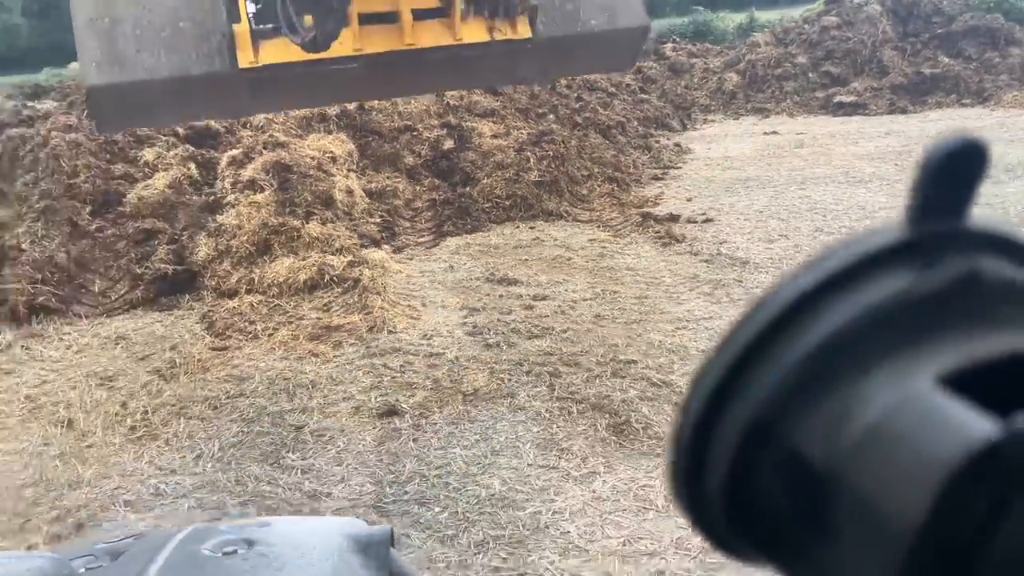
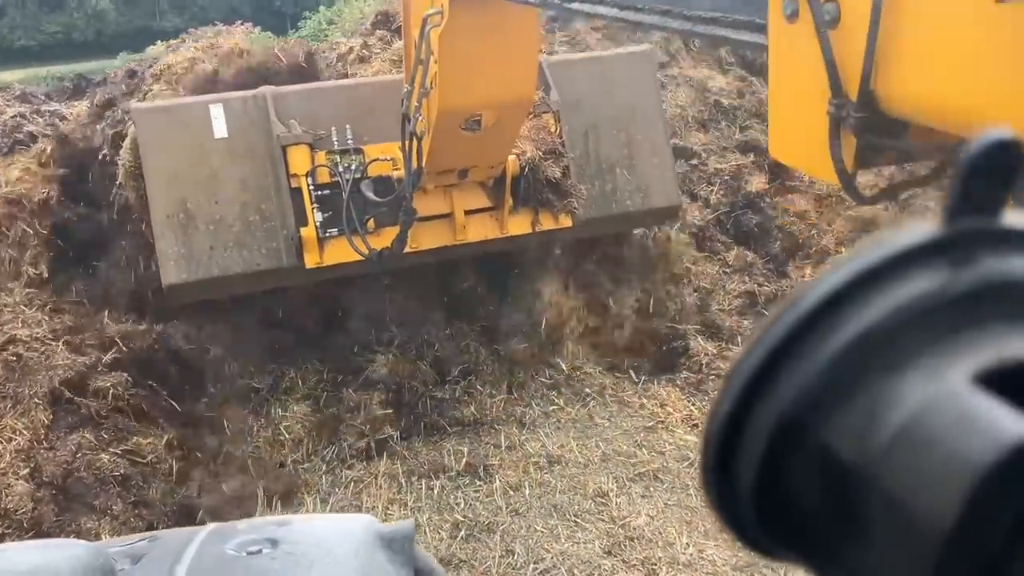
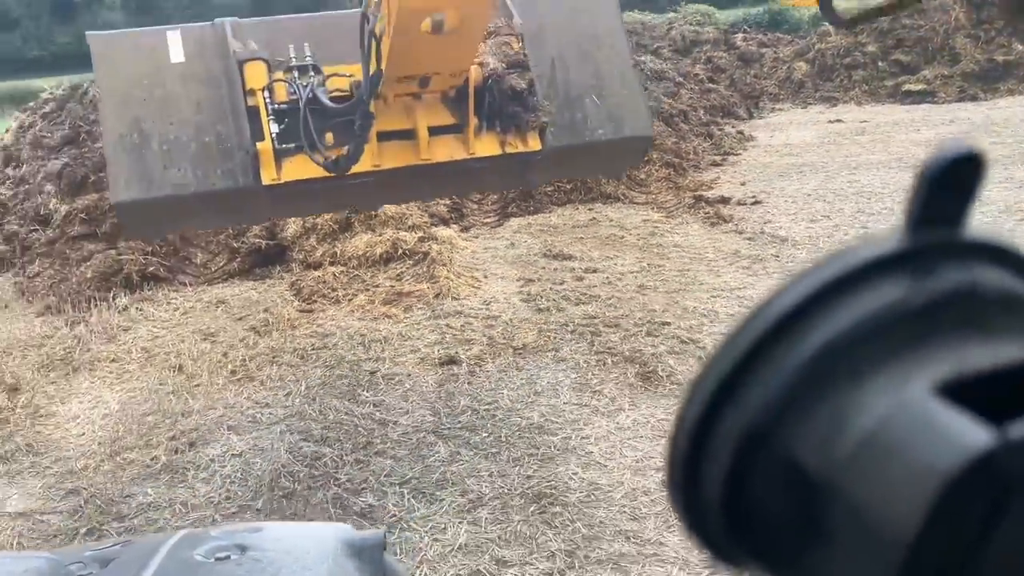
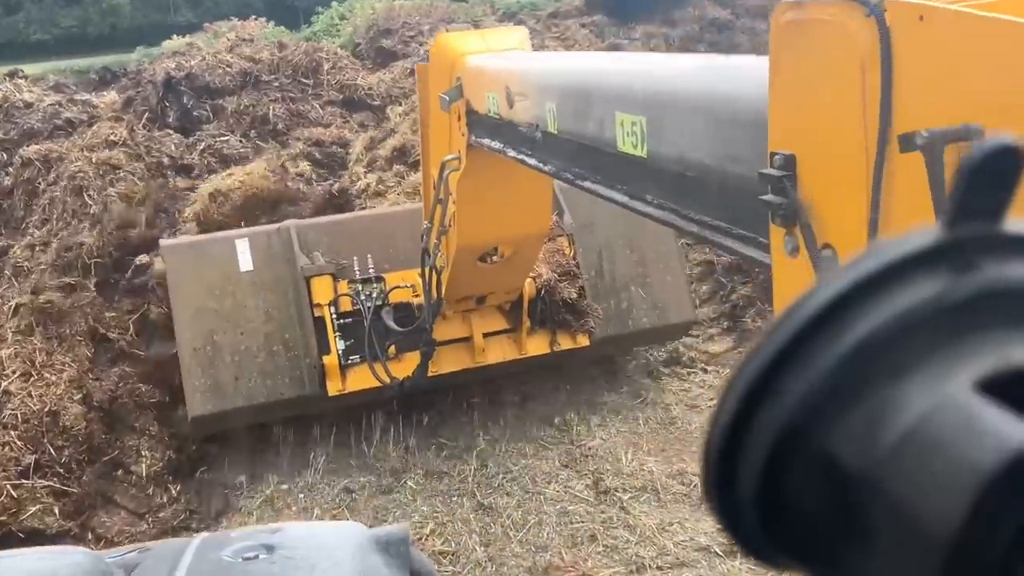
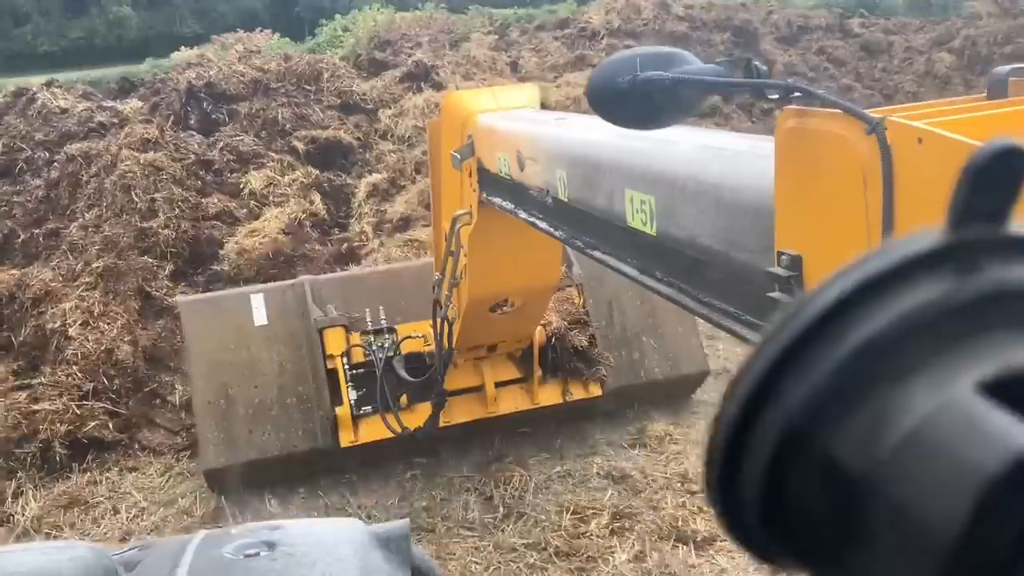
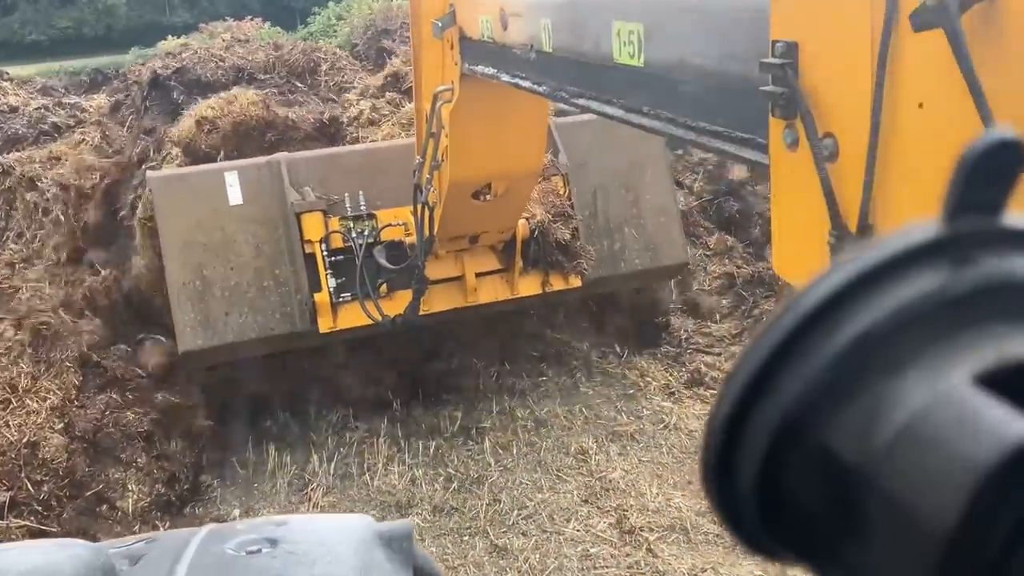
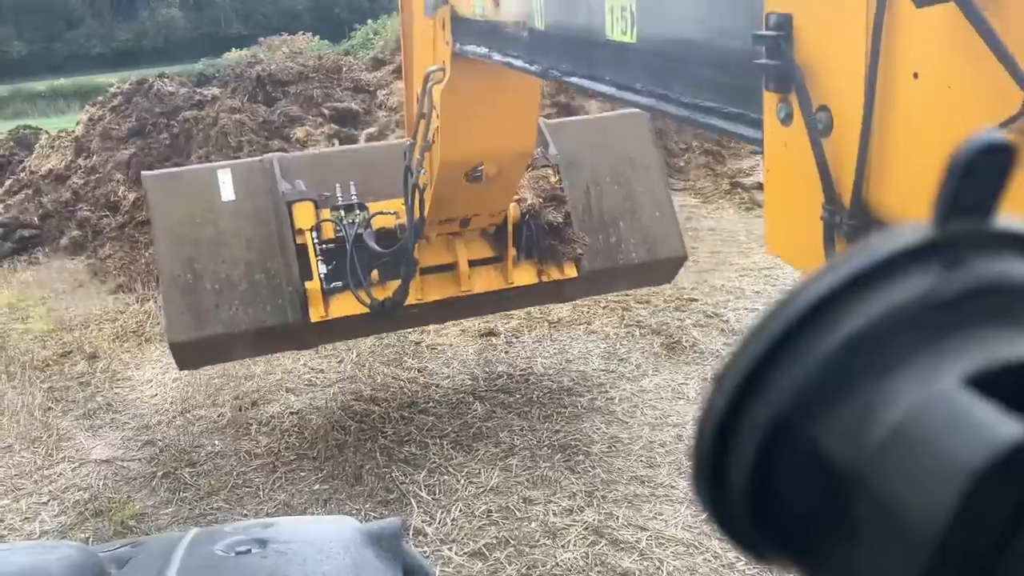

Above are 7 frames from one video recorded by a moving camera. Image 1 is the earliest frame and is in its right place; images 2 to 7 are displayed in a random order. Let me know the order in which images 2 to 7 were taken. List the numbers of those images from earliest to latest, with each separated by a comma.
3, 7, 5, 4, 6, 2
